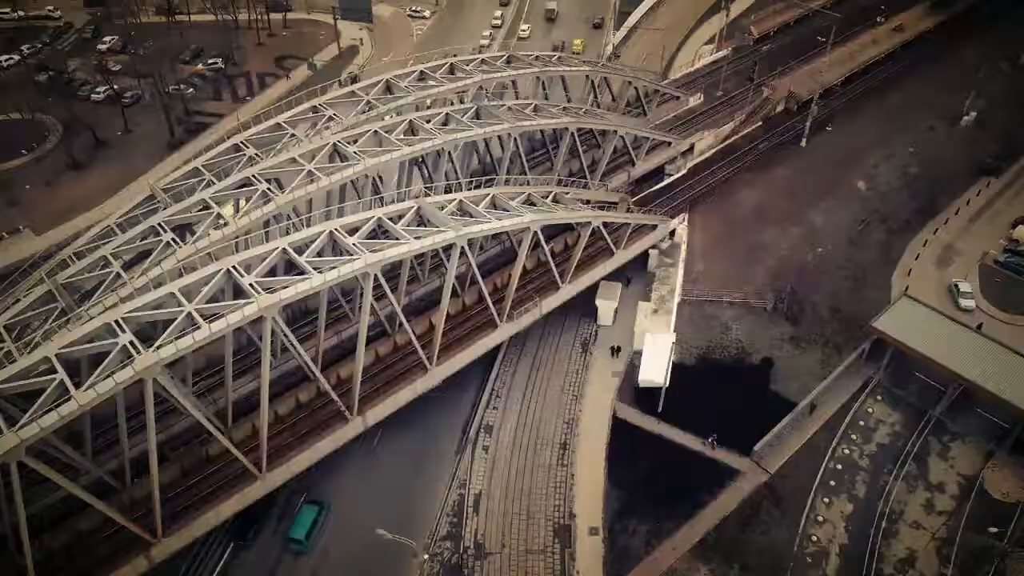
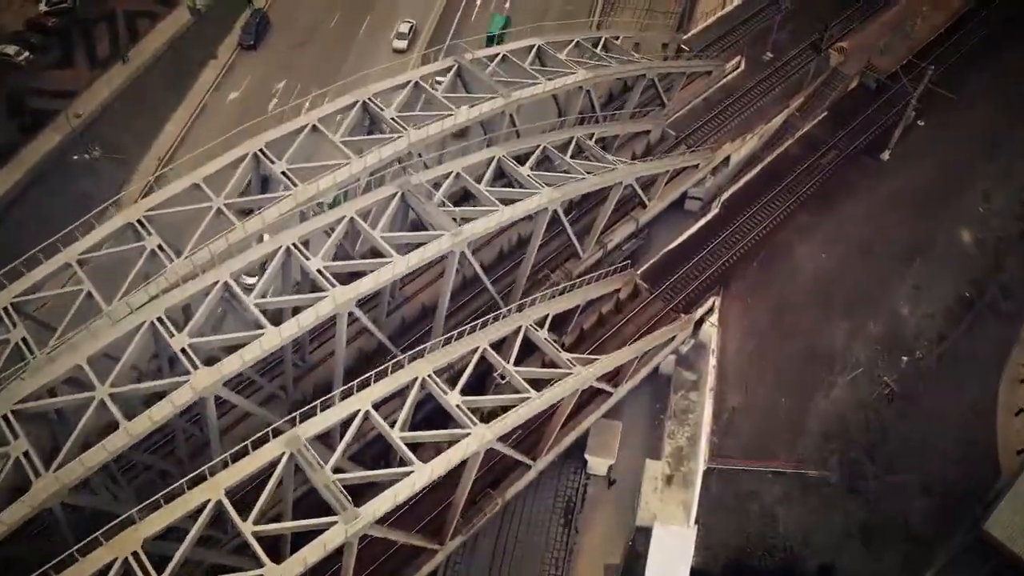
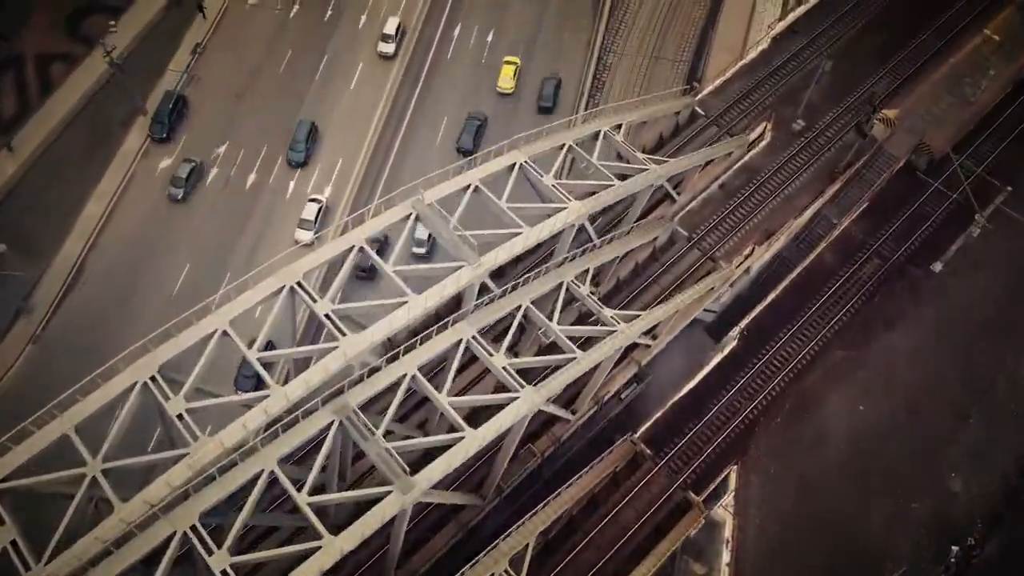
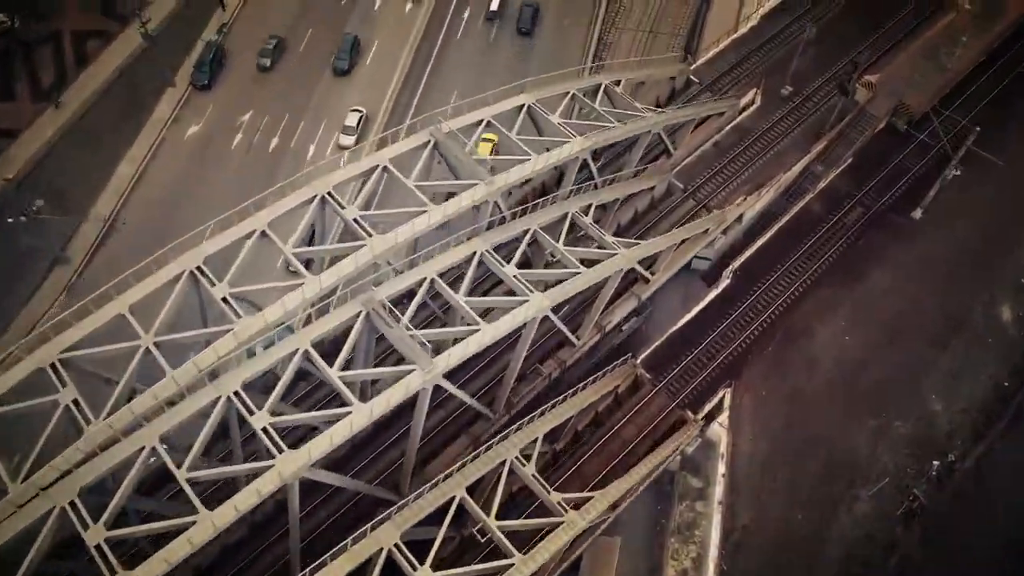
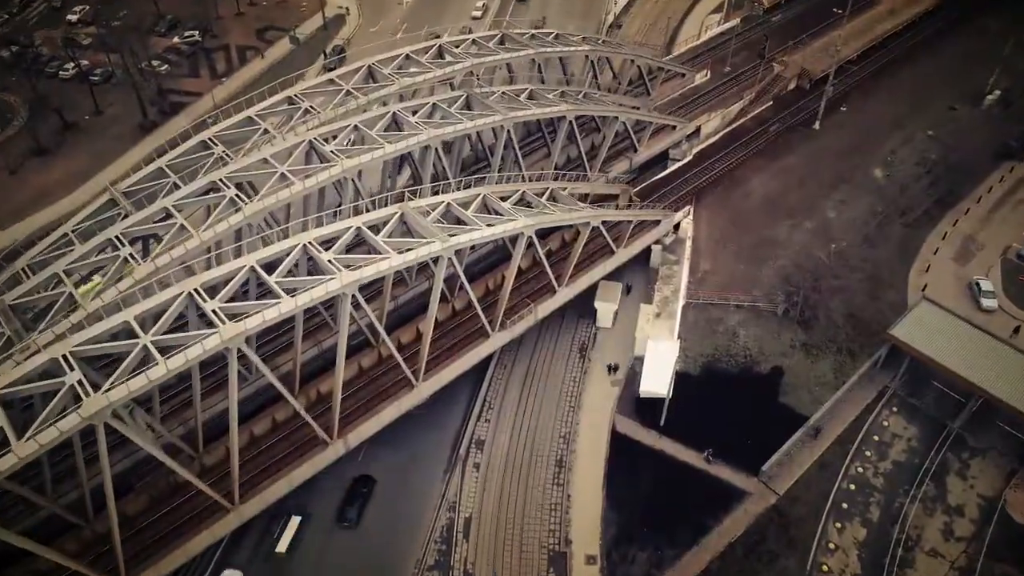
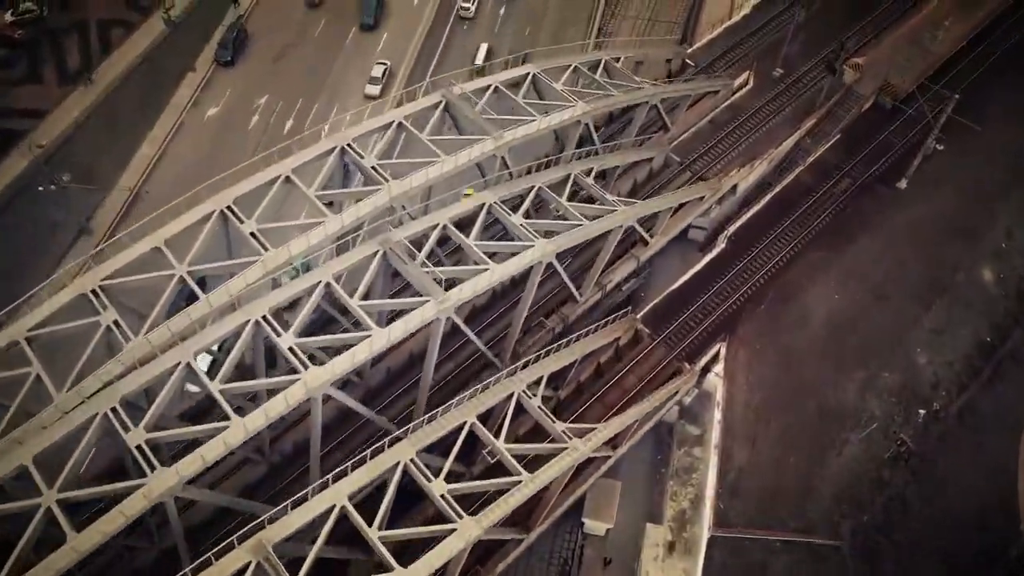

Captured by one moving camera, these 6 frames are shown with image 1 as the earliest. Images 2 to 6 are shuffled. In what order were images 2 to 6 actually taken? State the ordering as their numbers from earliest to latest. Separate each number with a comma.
5, 2, 6, 4, 3
